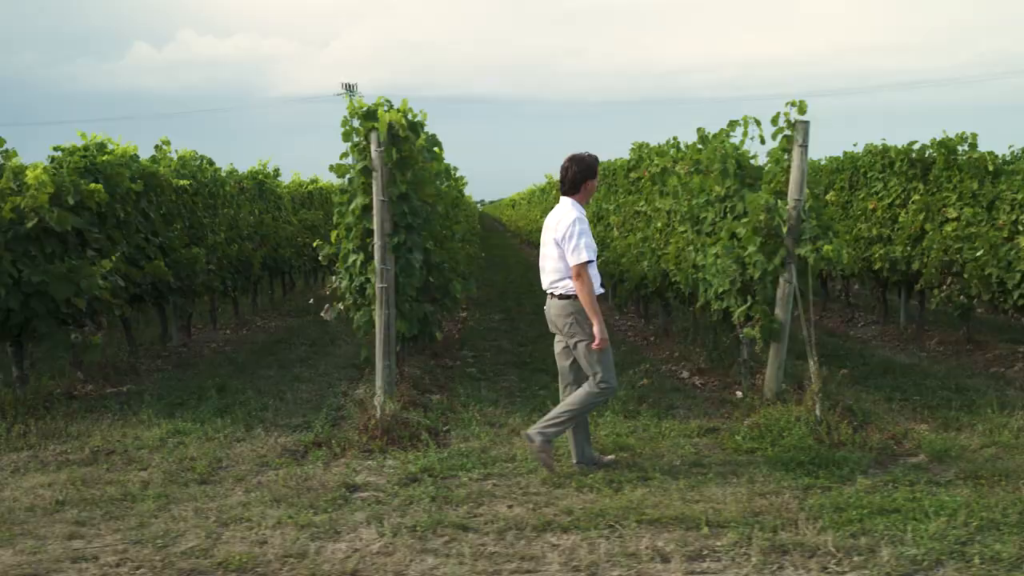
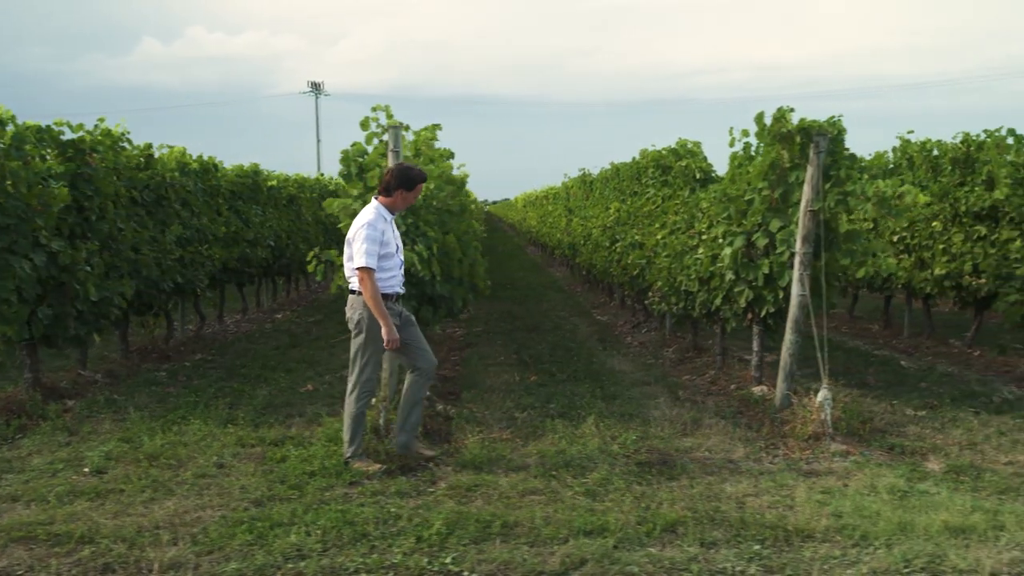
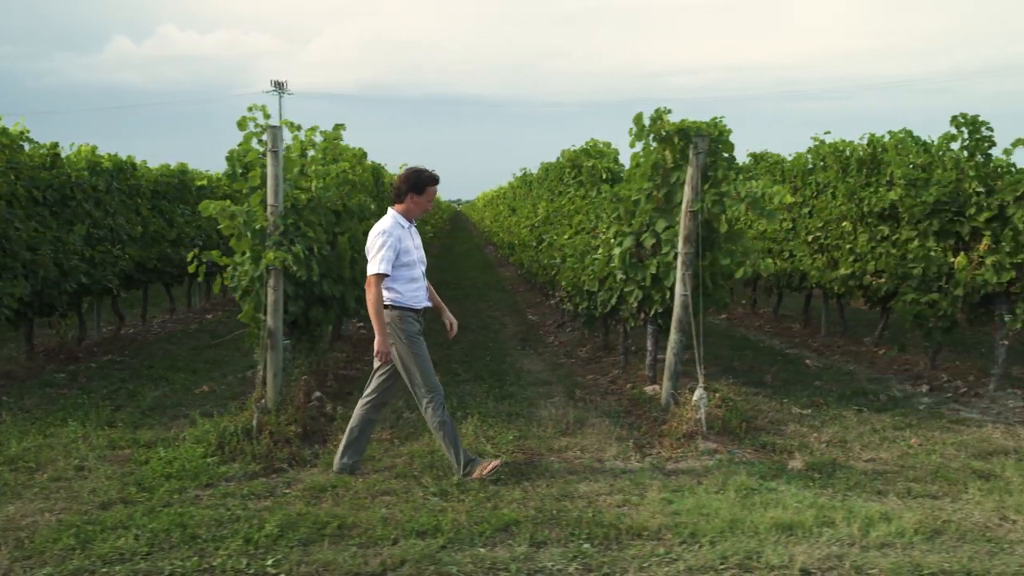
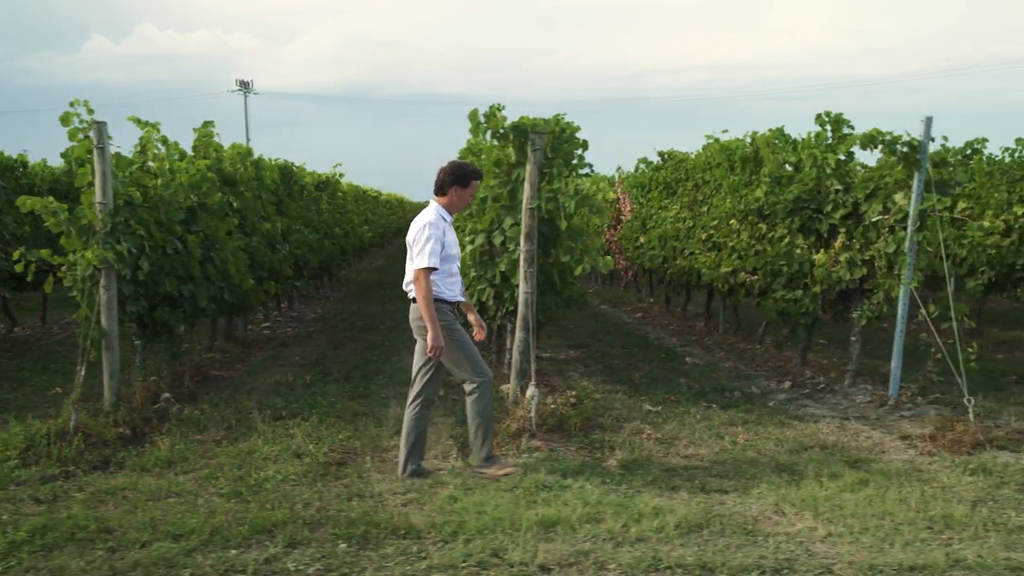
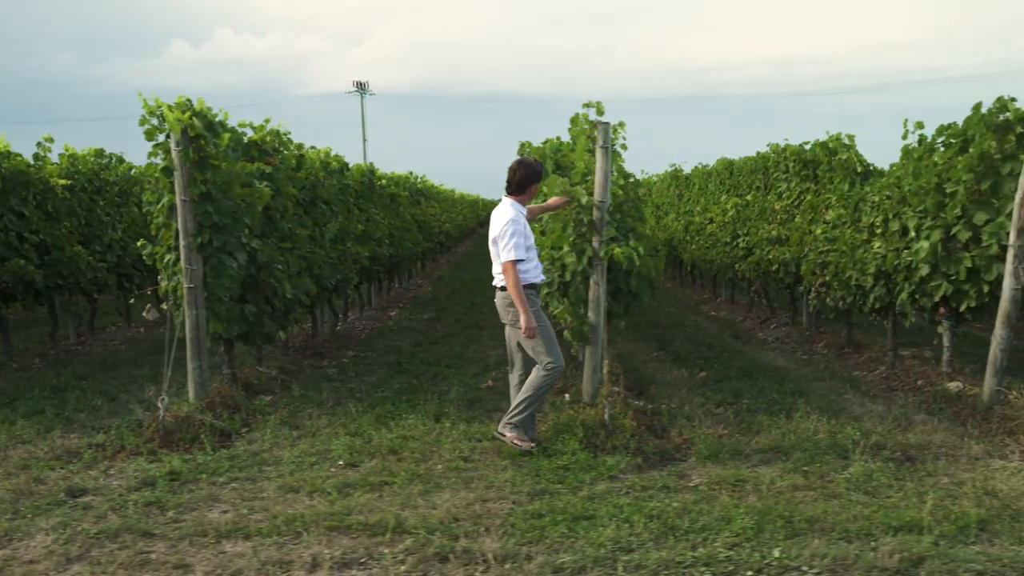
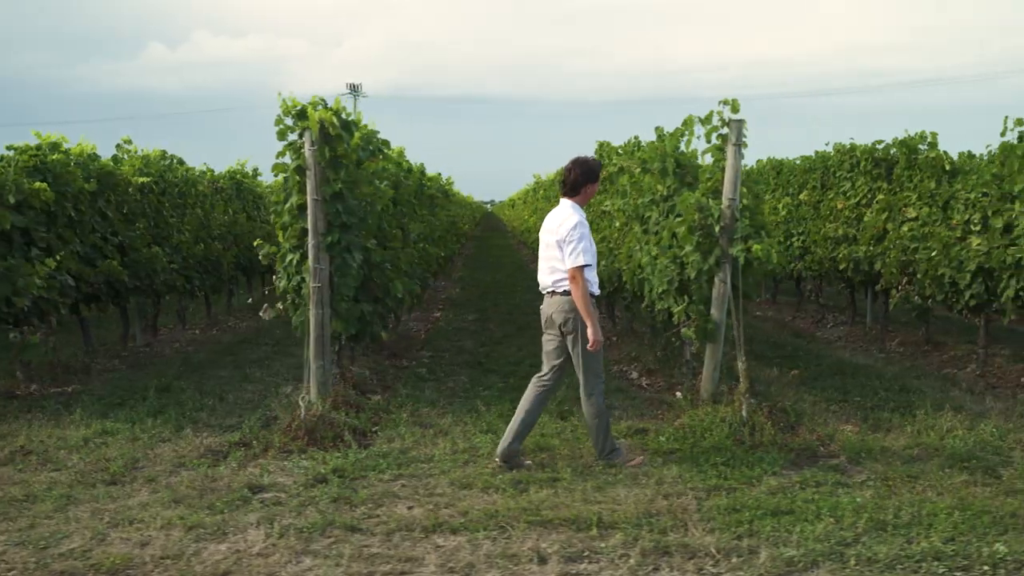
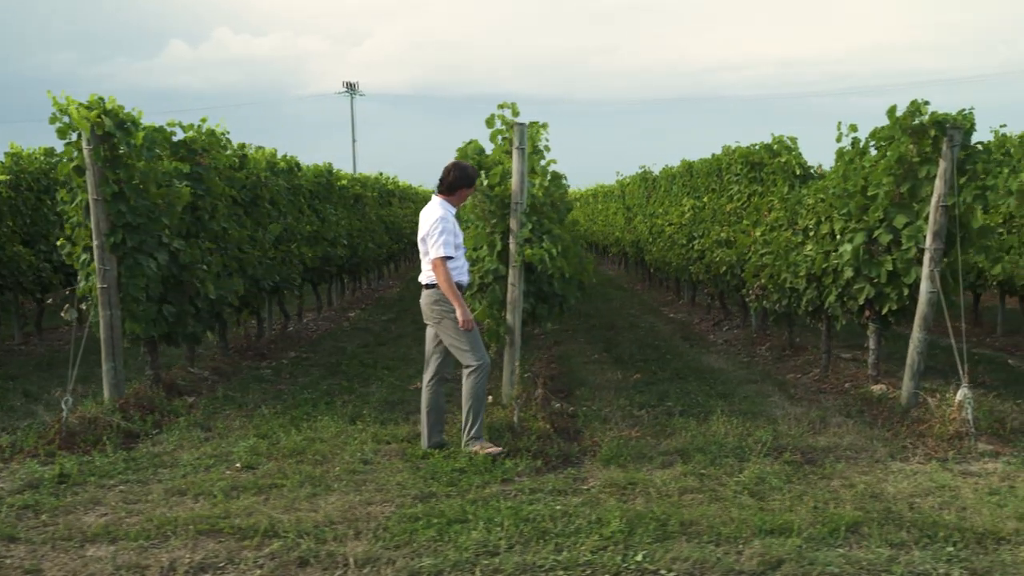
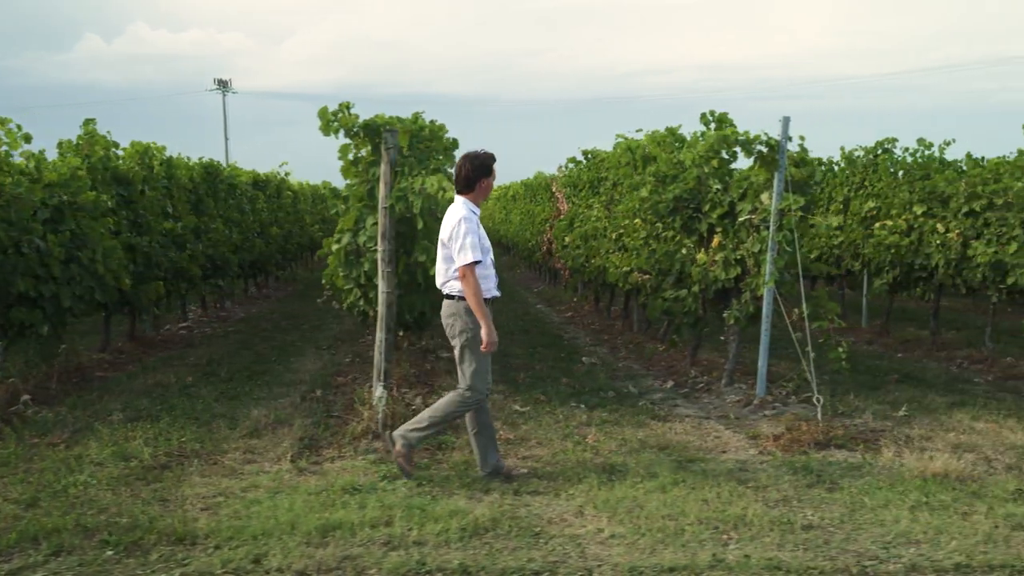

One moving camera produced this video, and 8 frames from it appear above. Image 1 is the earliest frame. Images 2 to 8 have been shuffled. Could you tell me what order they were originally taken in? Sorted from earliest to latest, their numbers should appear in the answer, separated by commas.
6, 5, 7, 2, 3, 4, 8
